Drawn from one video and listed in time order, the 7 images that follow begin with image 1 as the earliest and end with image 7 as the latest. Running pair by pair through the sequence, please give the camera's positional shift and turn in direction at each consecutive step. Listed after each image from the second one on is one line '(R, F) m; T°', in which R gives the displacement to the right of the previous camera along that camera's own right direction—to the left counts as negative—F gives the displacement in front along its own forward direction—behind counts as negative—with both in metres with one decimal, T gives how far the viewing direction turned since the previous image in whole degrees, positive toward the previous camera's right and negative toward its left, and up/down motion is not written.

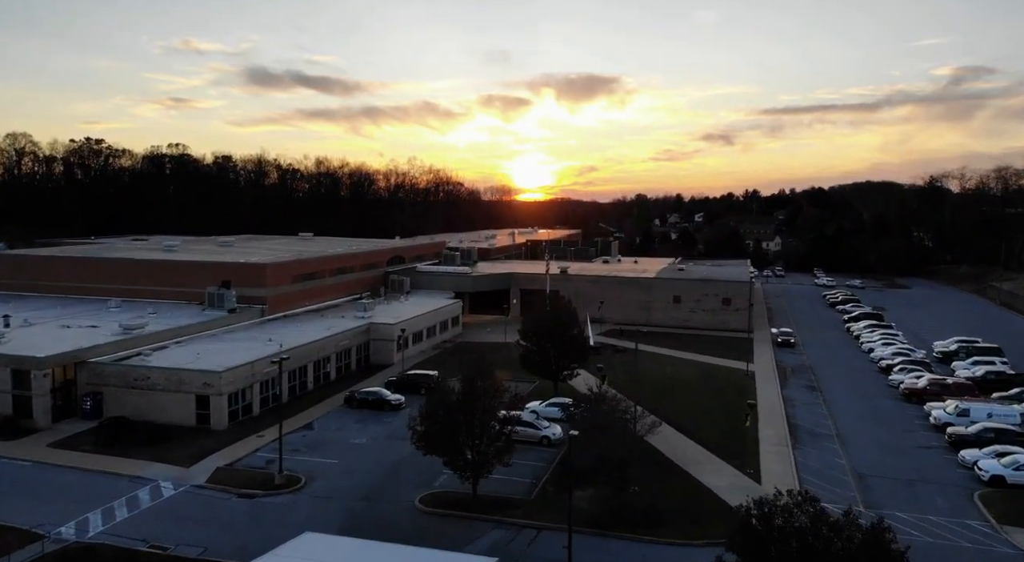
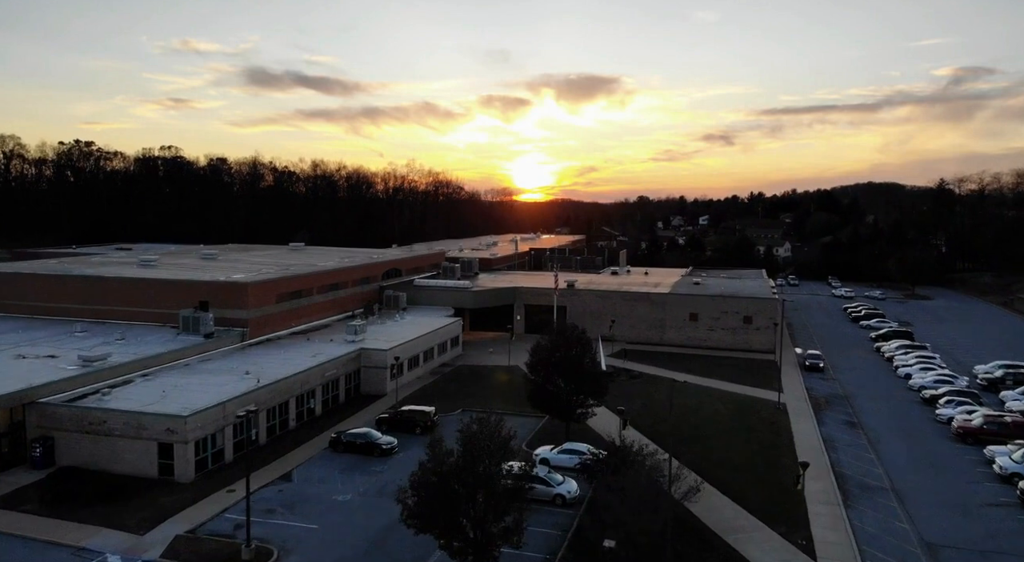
(-0.2, +2.1) m; 0°
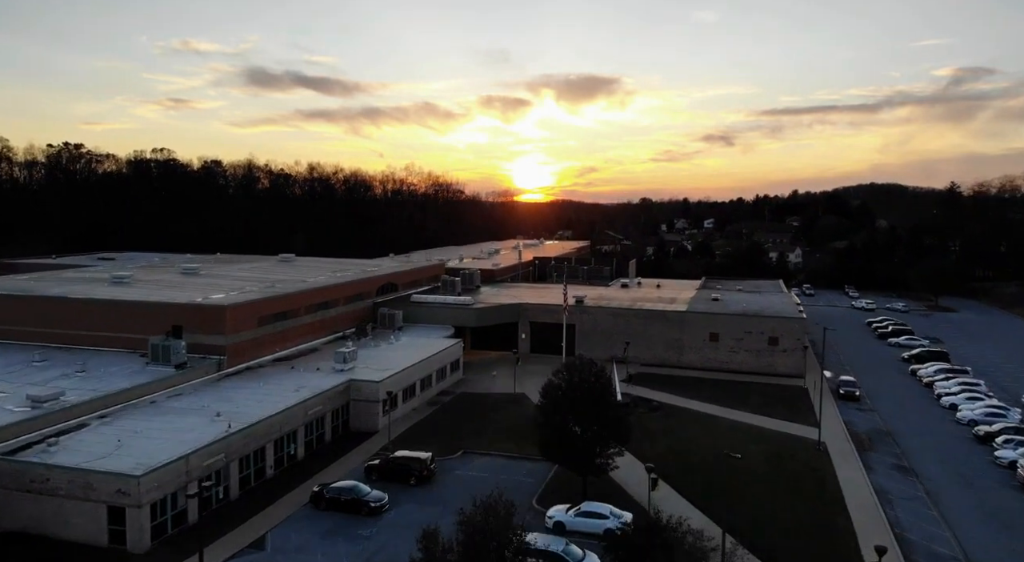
(-0.2, +2.1) m; 0°
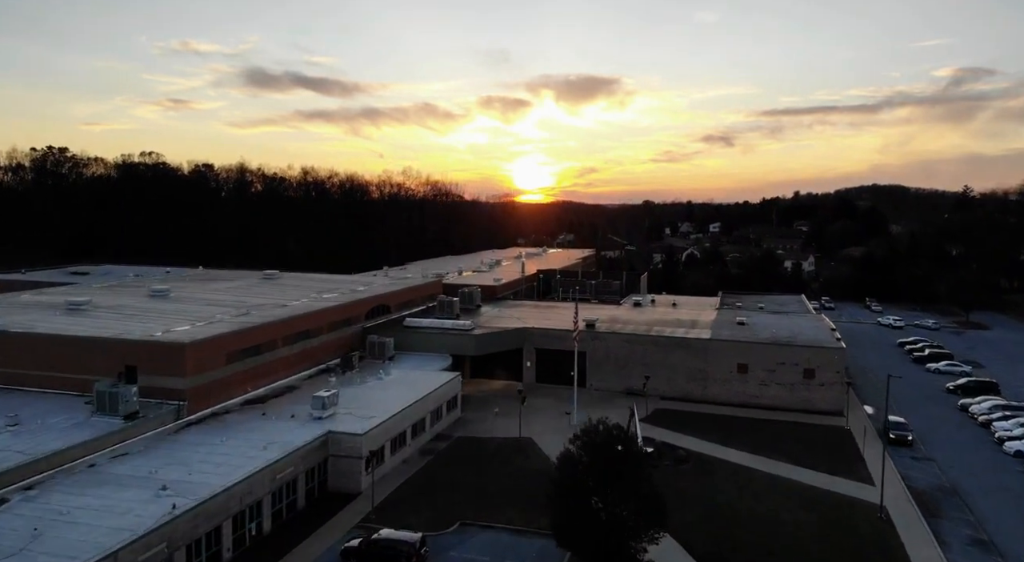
(-0.1, +2.7) m; 0°
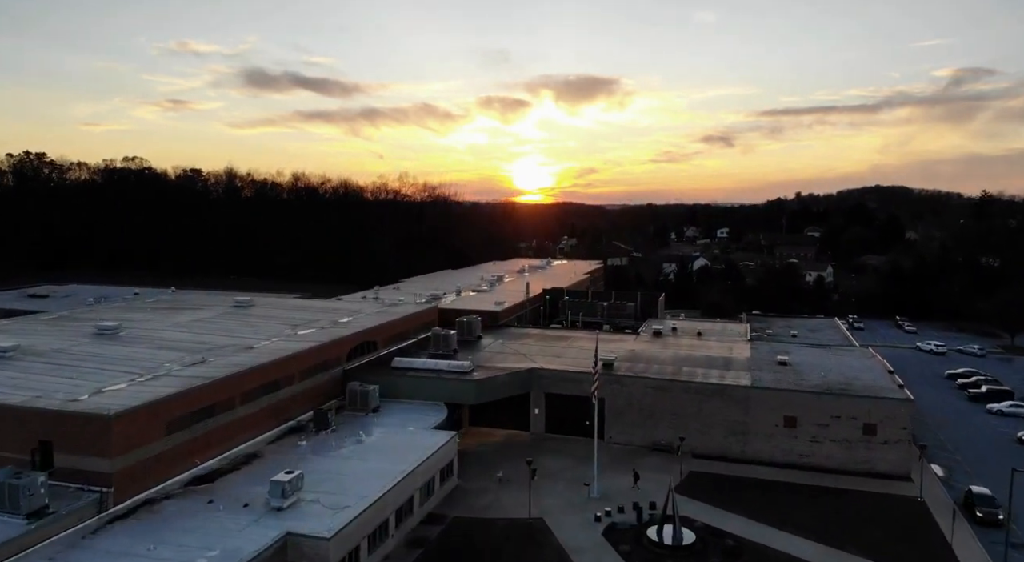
(-0.2, +3.4) m; 0°
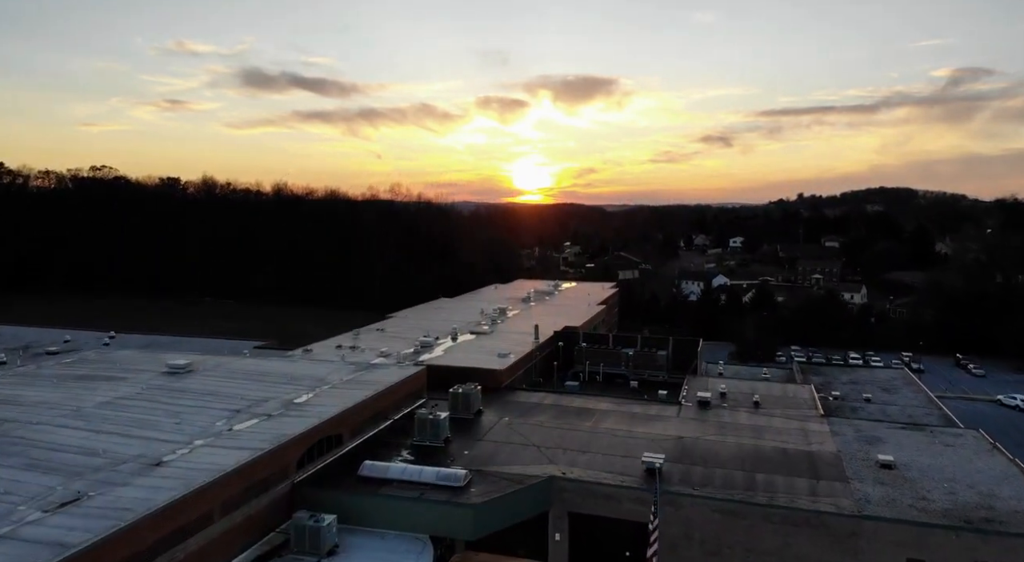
(-0.3, +5.7) m; 0°
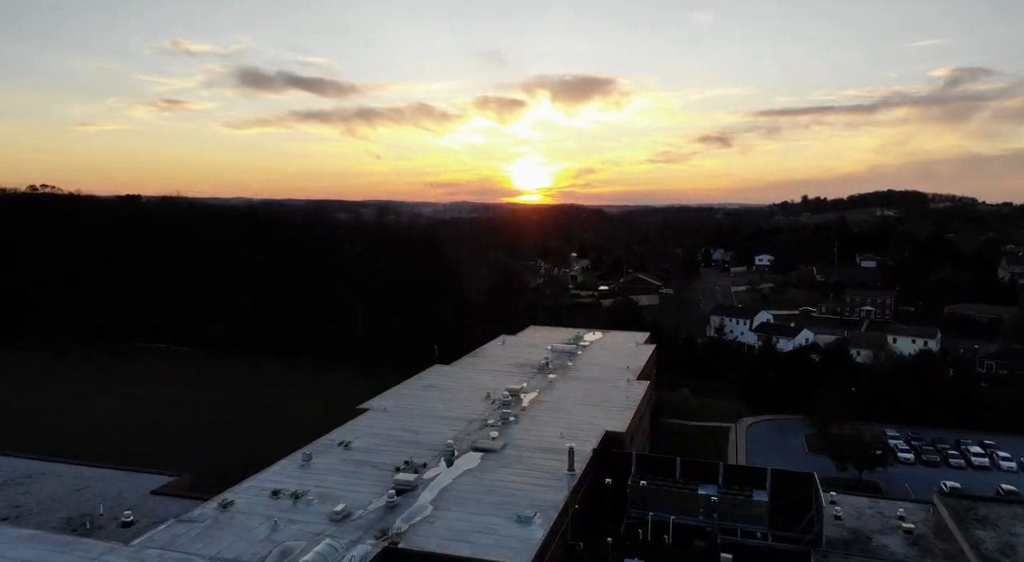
(-0.7, +9.1) m; 0°
